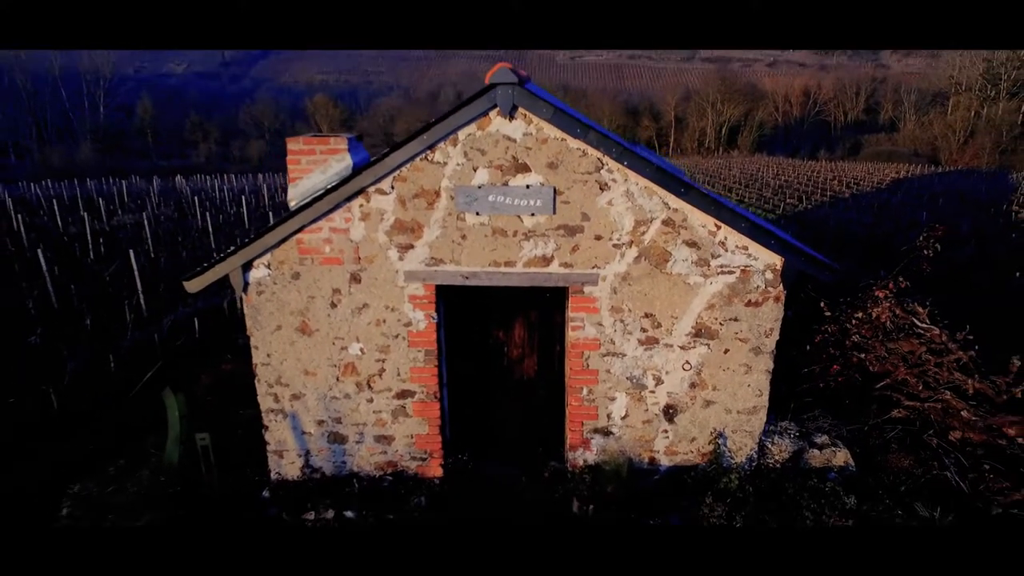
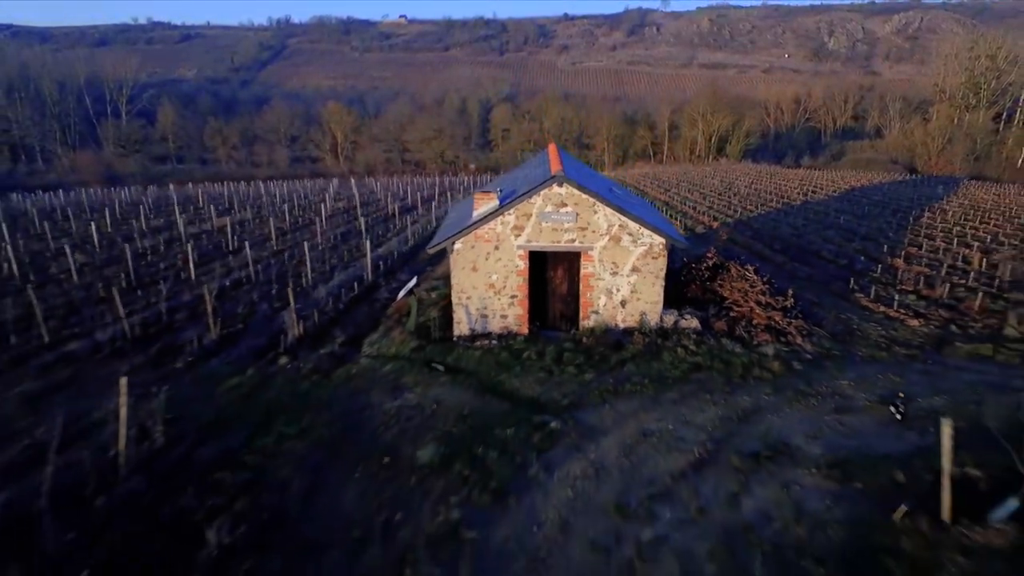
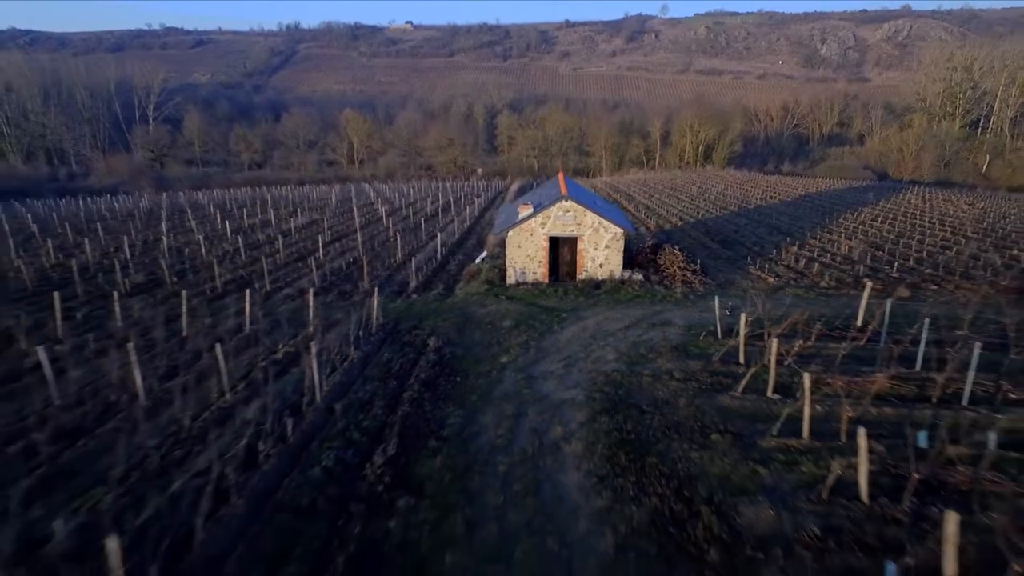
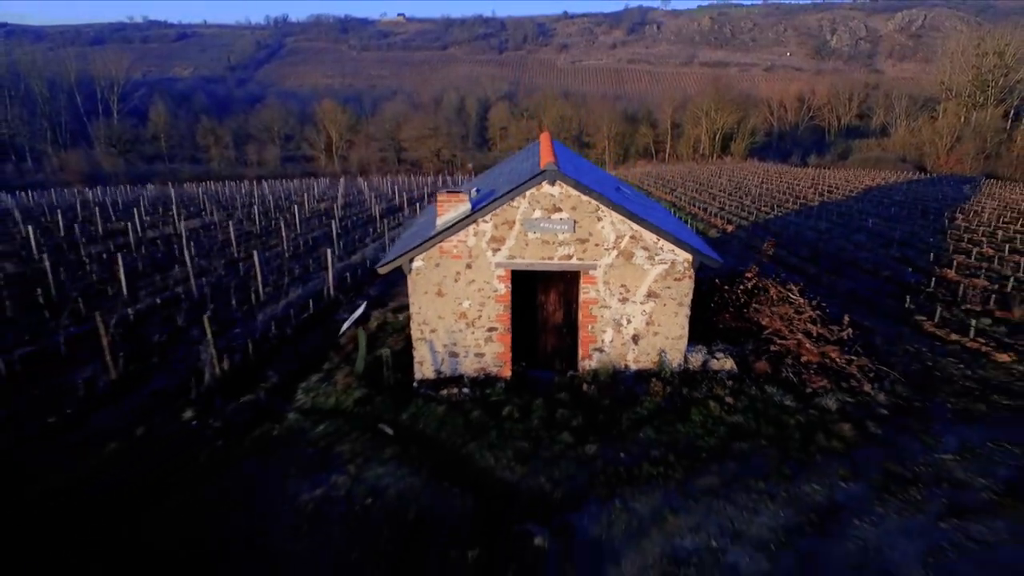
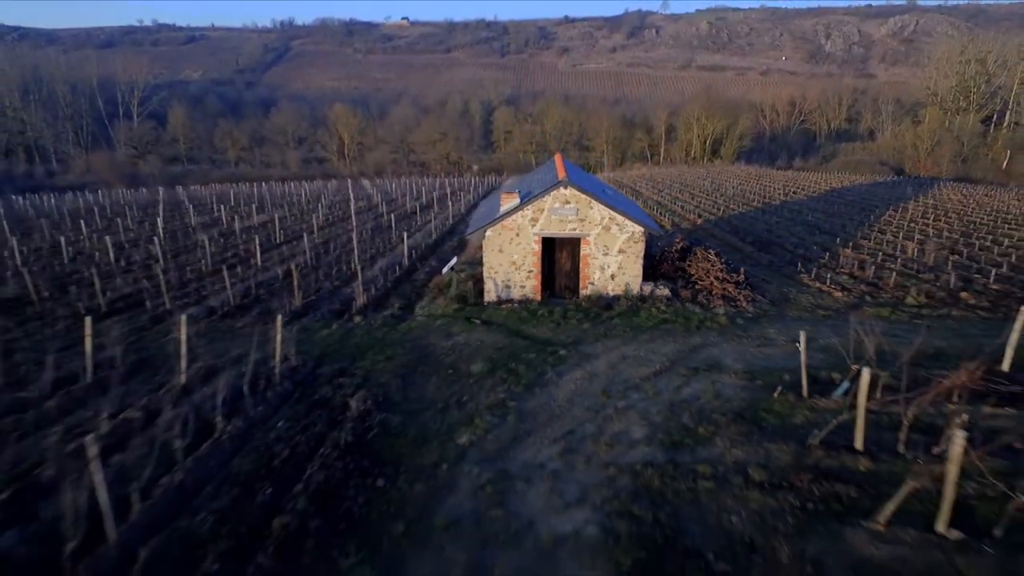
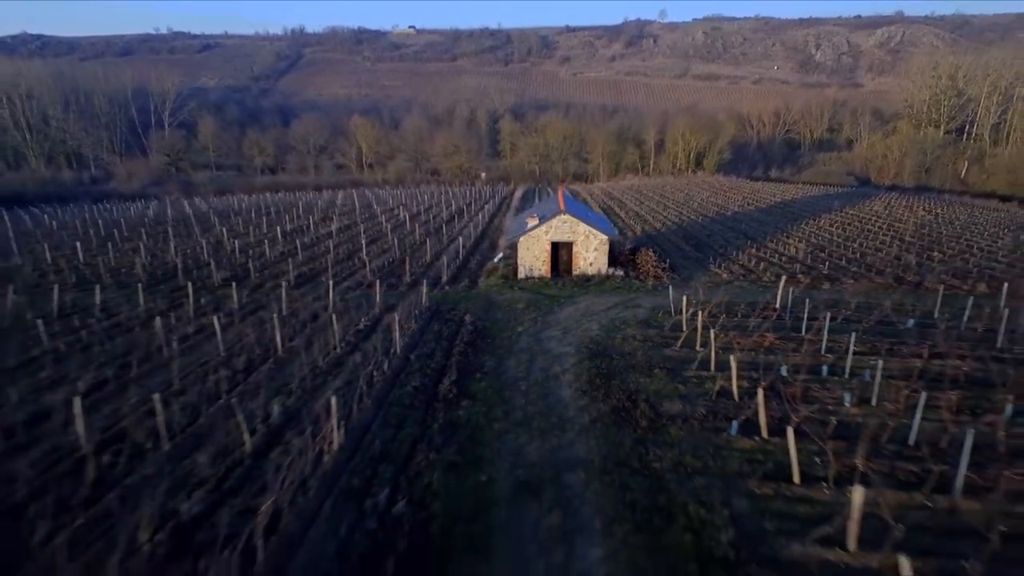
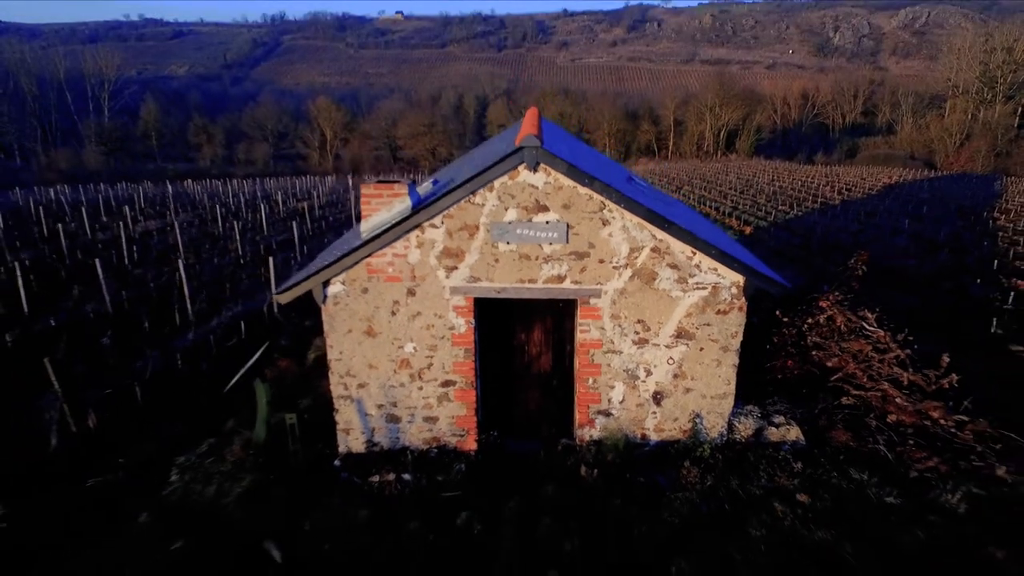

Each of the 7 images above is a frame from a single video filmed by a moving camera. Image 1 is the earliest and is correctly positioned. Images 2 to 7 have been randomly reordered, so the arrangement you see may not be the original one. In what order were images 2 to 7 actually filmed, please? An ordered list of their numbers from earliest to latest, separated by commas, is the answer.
7, 4, 2, 5, 3, 6
